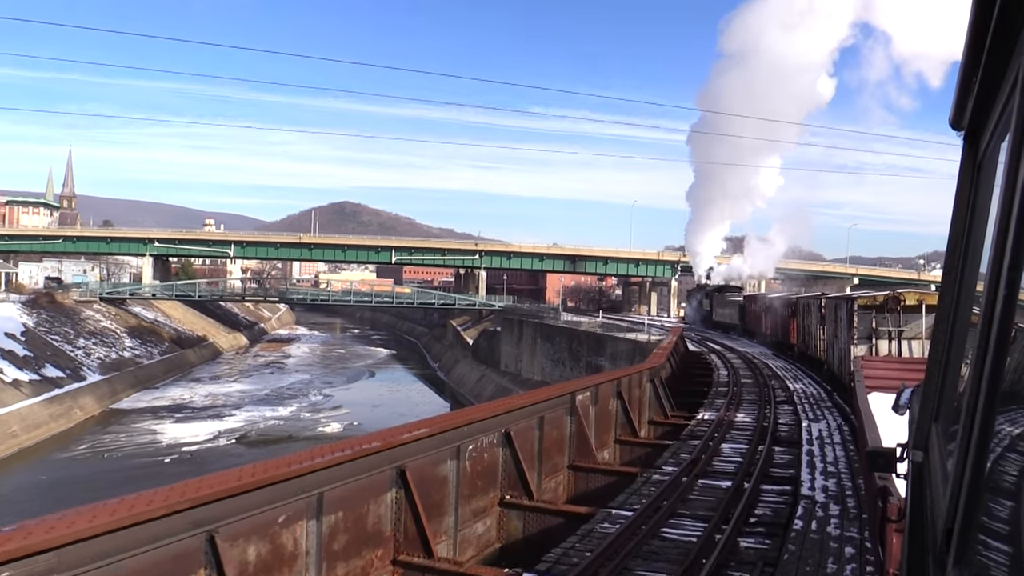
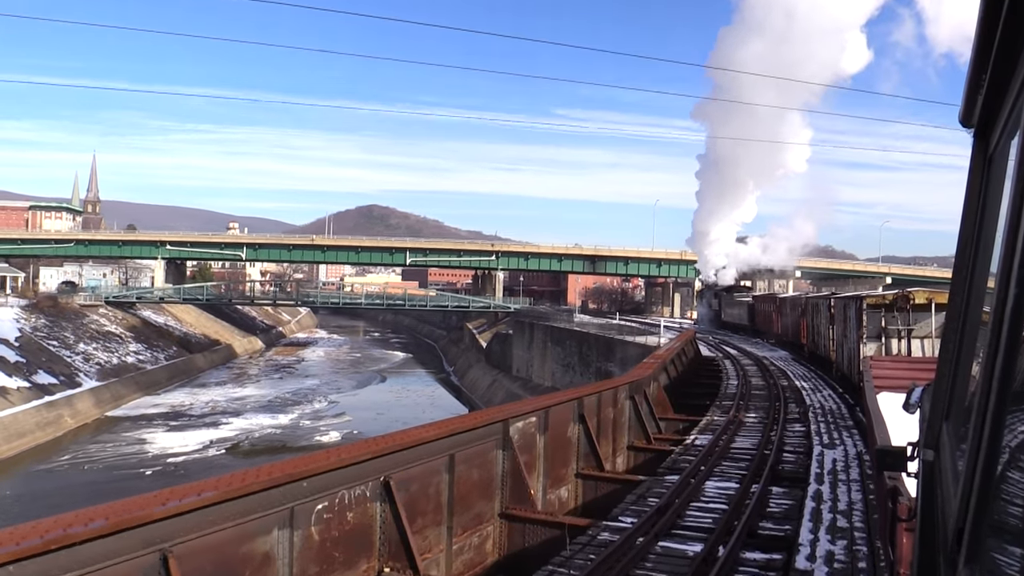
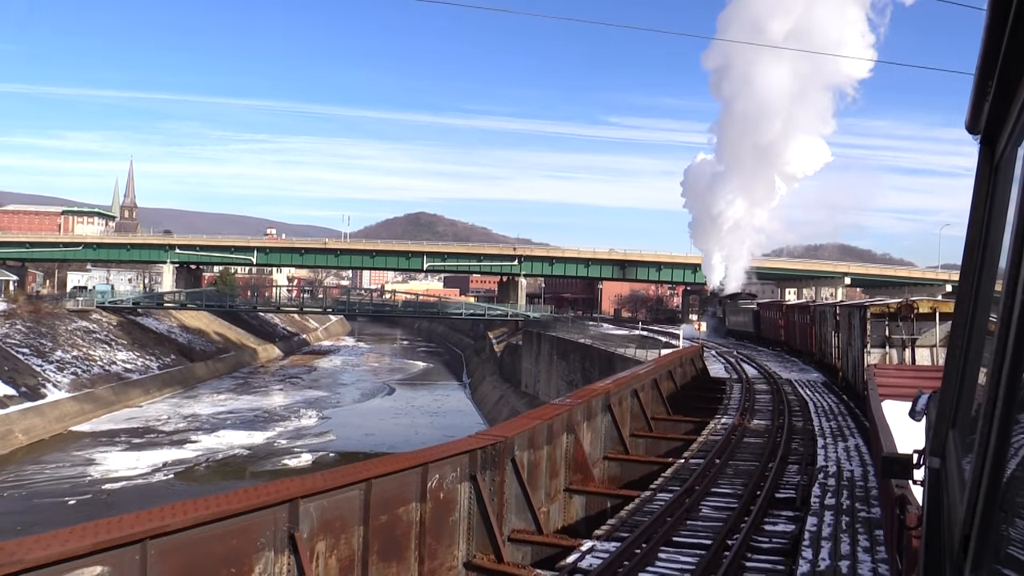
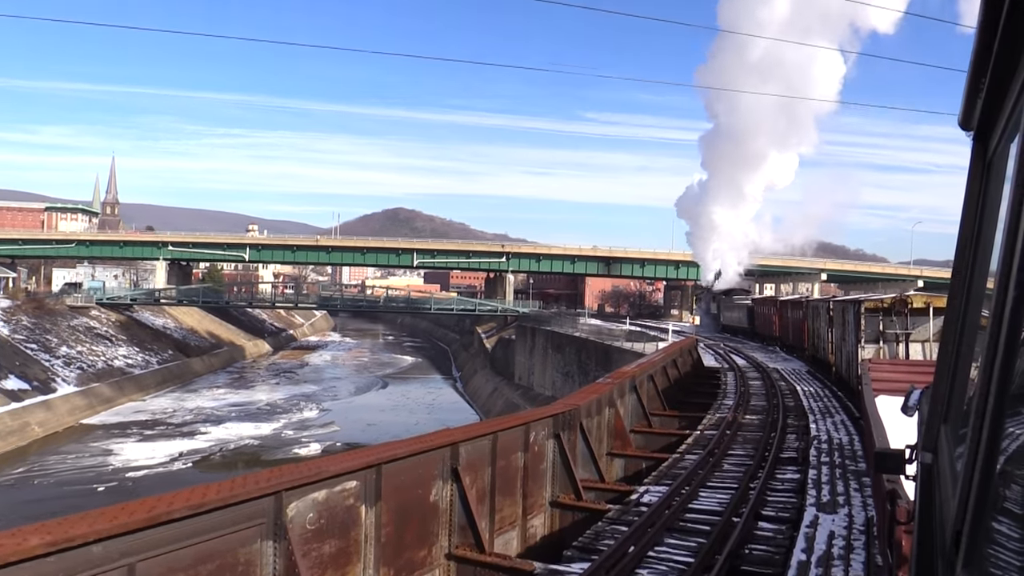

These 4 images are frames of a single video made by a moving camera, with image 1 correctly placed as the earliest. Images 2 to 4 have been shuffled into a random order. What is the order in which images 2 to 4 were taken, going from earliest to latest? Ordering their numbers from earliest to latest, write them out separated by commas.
2, 4, 3
